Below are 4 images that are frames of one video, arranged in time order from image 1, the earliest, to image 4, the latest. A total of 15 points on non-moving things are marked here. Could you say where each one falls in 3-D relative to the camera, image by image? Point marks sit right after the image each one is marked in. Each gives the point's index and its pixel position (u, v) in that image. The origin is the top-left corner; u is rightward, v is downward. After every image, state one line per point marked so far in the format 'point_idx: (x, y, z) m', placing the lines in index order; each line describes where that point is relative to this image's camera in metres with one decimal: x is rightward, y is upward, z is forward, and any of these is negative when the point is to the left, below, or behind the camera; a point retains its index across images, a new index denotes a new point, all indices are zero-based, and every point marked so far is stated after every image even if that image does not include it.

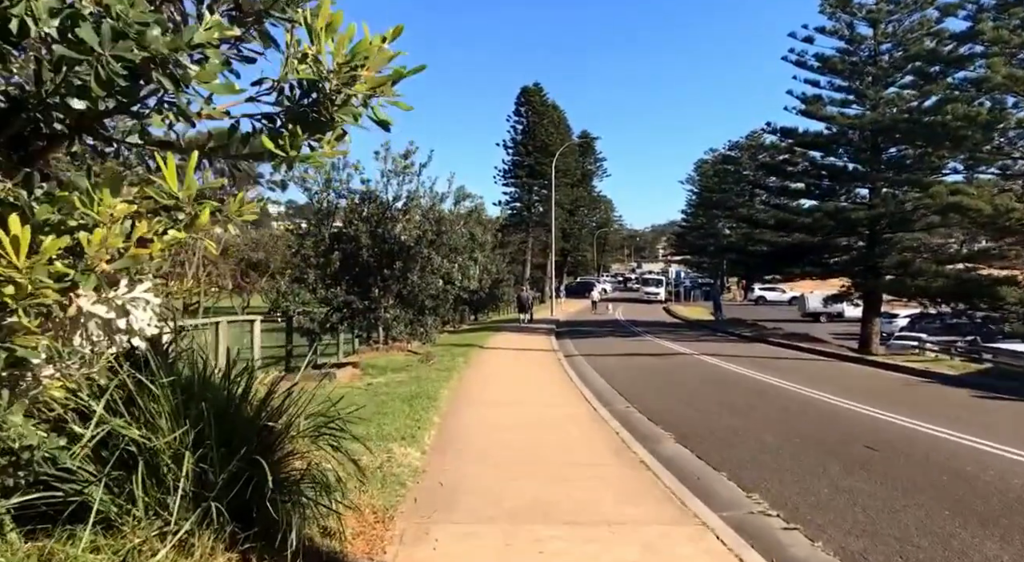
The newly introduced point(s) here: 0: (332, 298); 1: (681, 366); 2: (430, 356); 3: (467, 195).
0: (-3.5, -0.4, +14.7) m
1: (+4.4, -2.2, +19.7) m
2: (-1.9, -1.8, +17.7) m
3: (-0.9, +1.8, +15.3) m
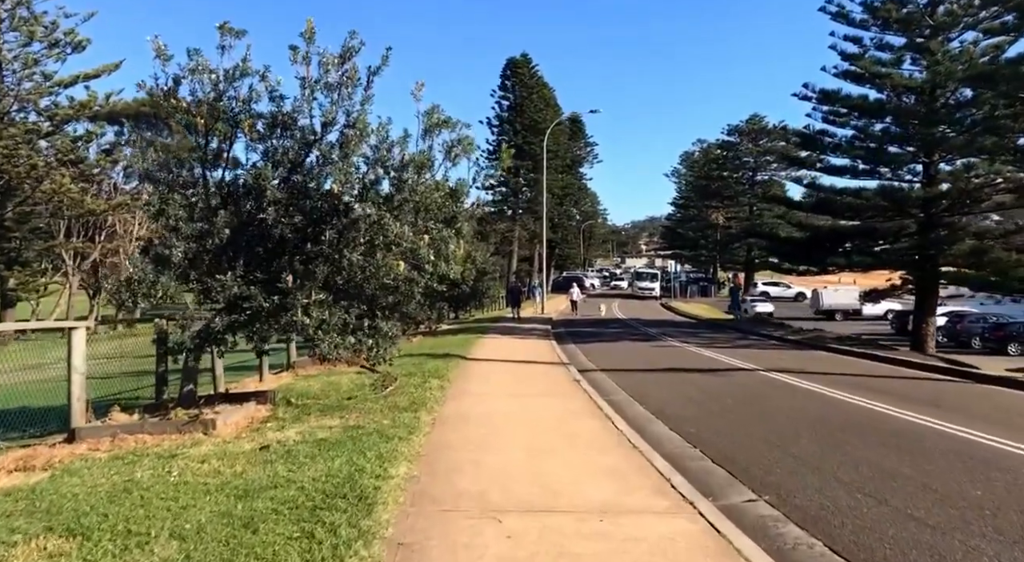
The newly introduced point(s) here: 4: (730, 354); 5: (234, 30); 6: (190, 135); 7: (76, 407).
0: (-3.4, -0.1, +8.8) m
1: (+4.4, -1.9, +13.9) m
2: (-1.9, -1.6, +11.7) m
3: (-0.8, +2.0, +9.4) m
4: (+5.7, -1.9, +19.6) m
5: (-3.5, +3.1, +9.4) m
6: (-4.0, +1.8, +9.4) m
7: (-4.6, -1.3, +8.0) m
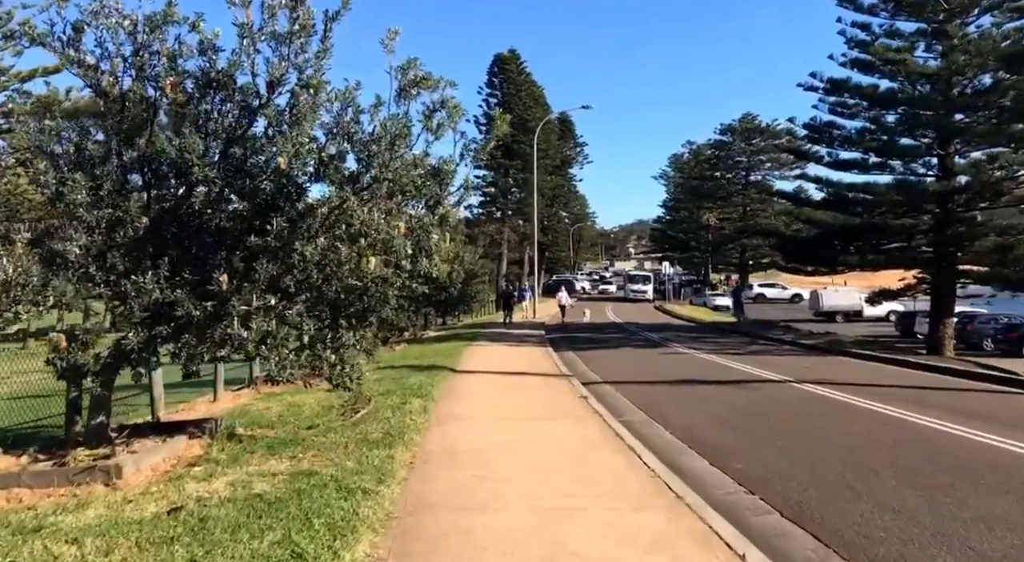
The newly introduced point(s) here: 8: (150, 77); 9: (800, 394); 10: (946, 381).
0: (-3.4, -0.1, +6.8) m
1: (+4.3, -1.9, +12.1) m
2: (-1.9, -1.6, +9.8) m
3: (-0.8, +2.0, +7.5) m
4: (+5.5, -1.9, +17.7) m
5: (-3.5, +3.1, +7.4) m
6: (-4.0, +1.8, +7.4) m
7: (-4.6, -1.4, +6.0) m
8: (-3.5, +2.0, +7.4) m
9: (+4.9, -1.9, +12.8) m
10: (+8.9, -2.0, +15.3) m
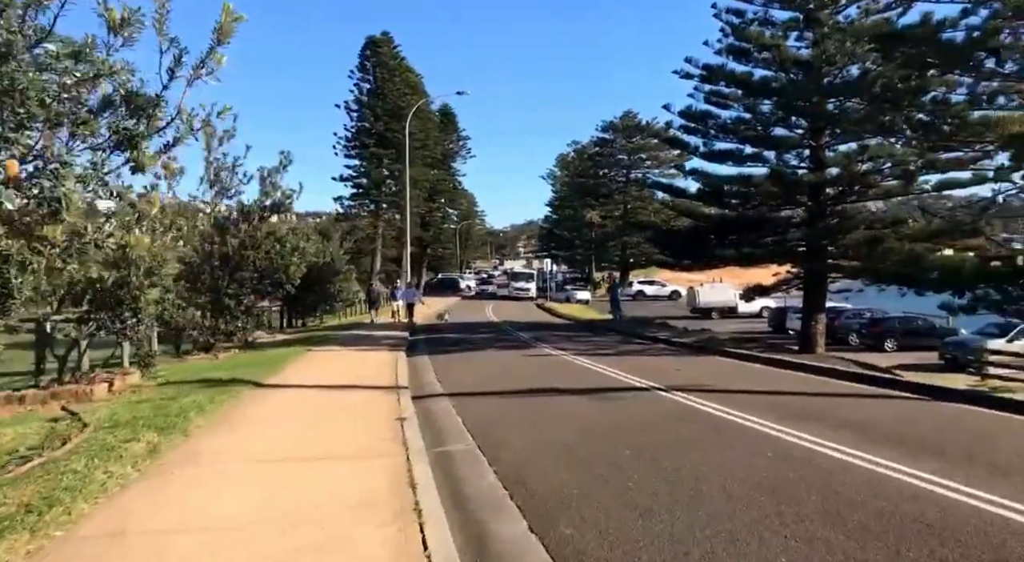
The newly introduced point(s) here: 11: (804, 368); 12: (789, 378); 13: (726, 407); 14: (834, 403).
0: (-5.1, 0.0, +3.6) m
1: (+1.8, -1.8, +10.0) m
2: (-4.0, -1.5, +6.8) m
3: (-2.7, +2.1, +4.7) m
4: (+2.2, -1.8, +15.8) m
5: (-5.3, +3.2, +4.3) m
6: (-5.8, +1.9, +4.2) m
7: (-6.2, -1.3, +2.7) m
8: (-5.3, +2.1, +4.2) m
9: (+2.3, -1.8, +10.8) m
10: (+5.8, -1.9, +13.9) m
11: (+6.3, -1.8, +16.1) m
12: (+5.4, -1.9, +14.5) m
13: (+3.1, -1.8, +10.7) m
14: (+4.9, -1.8, +11.4) m
